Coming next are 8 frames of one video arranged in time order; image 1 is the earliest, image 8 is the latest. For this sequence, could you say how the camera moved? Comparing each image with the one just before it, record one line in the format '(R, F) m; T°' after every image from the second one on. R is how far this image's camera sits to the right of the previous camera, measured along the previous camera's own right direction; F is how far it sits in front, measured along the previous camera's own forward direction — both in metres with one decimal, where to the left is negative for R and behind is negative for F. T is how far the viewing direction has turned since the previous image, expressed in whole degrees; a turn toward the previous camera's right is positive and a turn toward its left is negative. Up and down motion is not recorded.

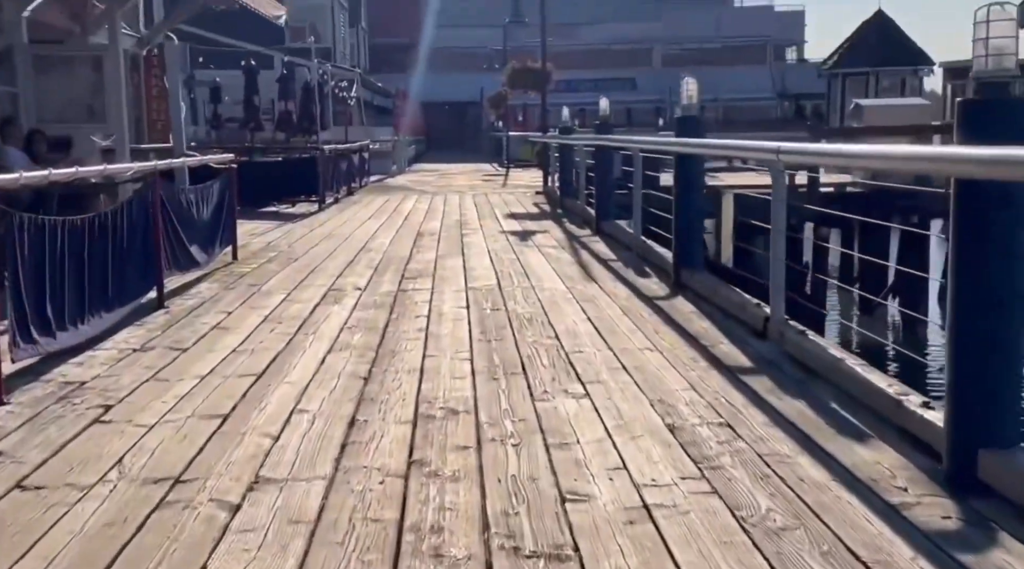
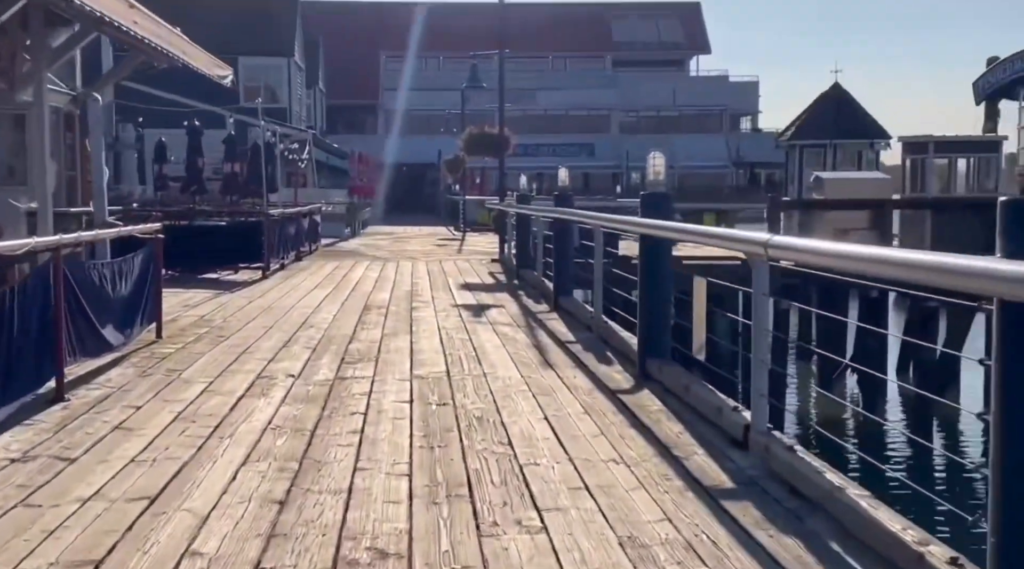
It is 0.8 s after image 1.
(0.0, +0.6) m; +2°
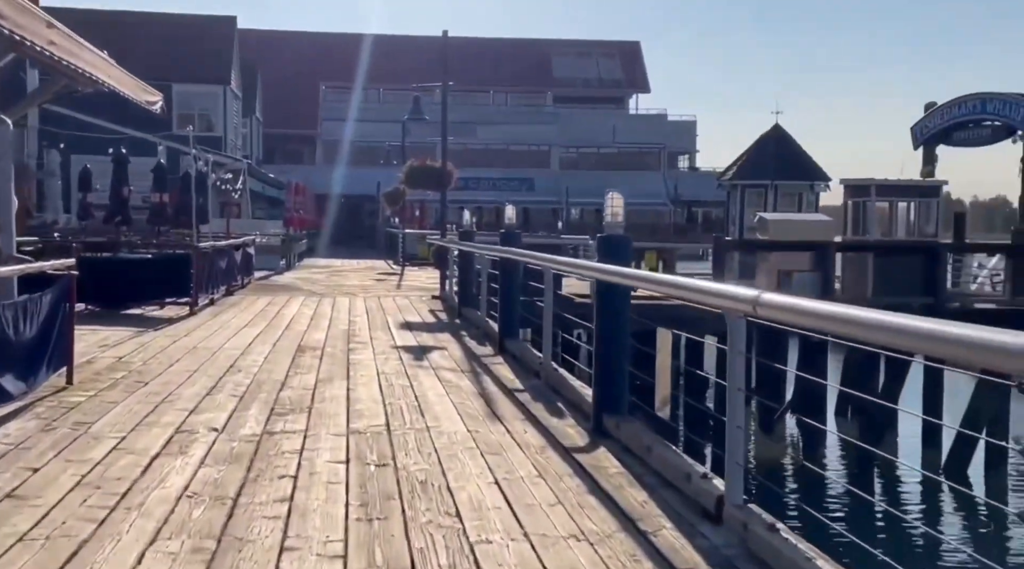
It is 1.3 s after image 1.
(0.0, +0.4) m; +3°
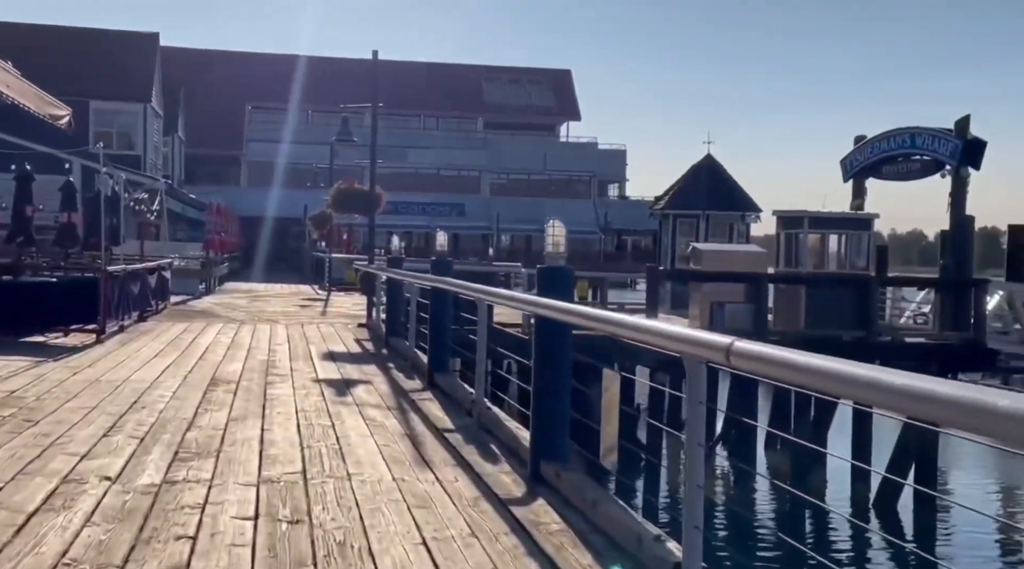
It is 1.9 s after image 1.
(0.0, +0.4) m; +4°
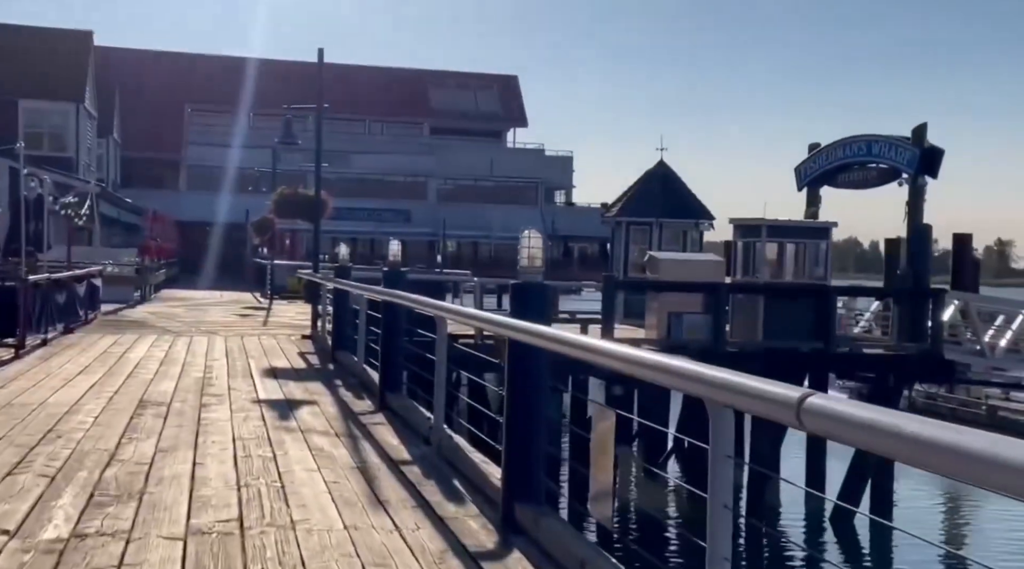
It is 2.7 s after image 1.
(-0.1, +0.6) m; +3°
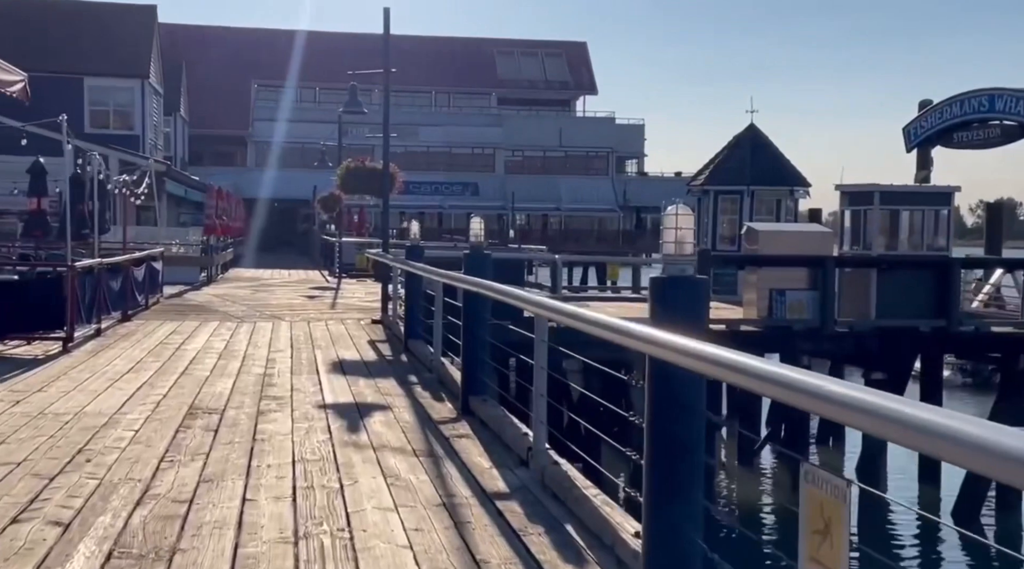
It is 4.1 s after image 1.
(-0.2, +1.1) m; -4°
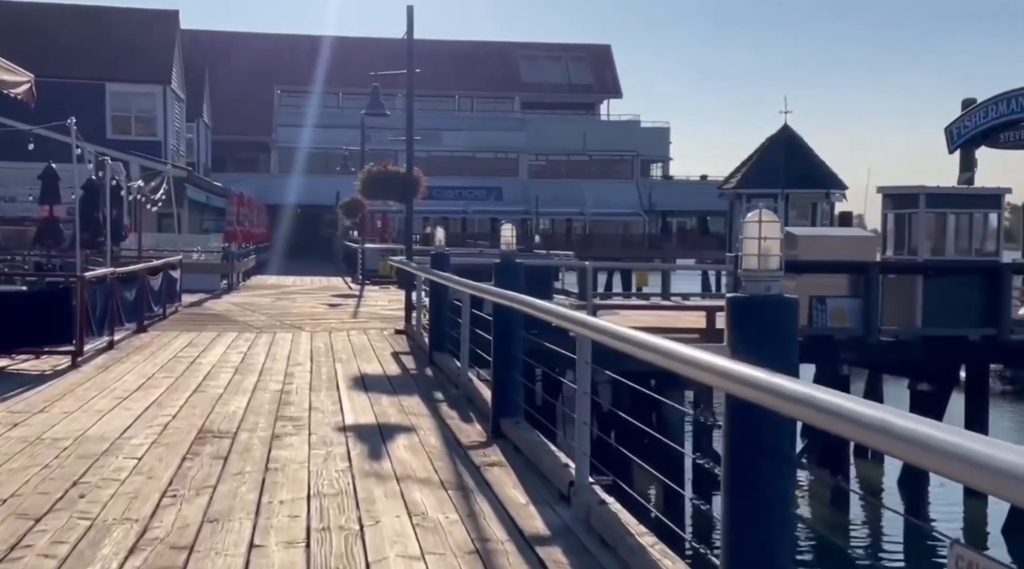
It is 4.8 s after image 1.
(-0.1, +0.5) m; -1°
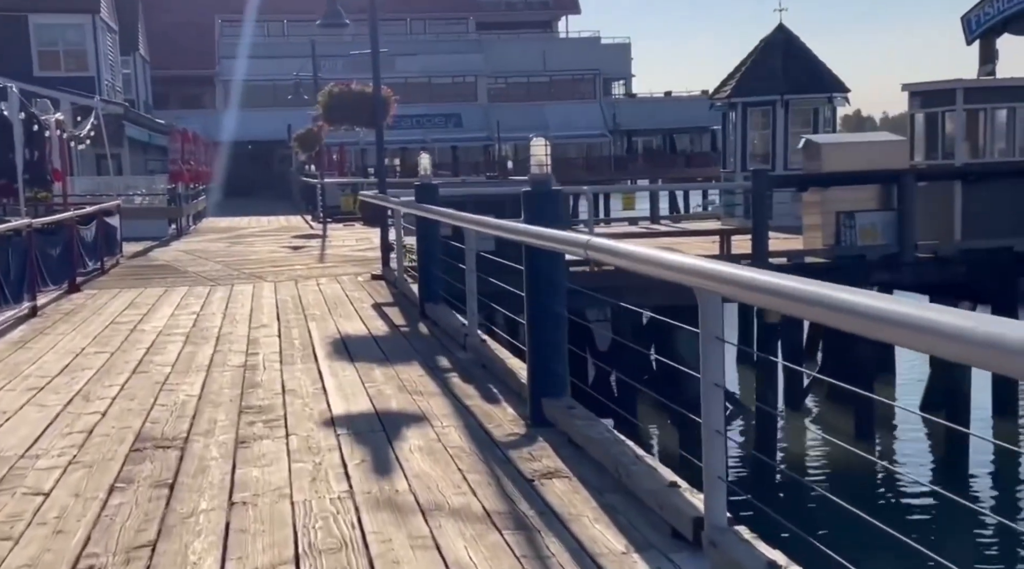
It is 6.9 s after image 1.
(-0.3, +1.6) m; +2°
